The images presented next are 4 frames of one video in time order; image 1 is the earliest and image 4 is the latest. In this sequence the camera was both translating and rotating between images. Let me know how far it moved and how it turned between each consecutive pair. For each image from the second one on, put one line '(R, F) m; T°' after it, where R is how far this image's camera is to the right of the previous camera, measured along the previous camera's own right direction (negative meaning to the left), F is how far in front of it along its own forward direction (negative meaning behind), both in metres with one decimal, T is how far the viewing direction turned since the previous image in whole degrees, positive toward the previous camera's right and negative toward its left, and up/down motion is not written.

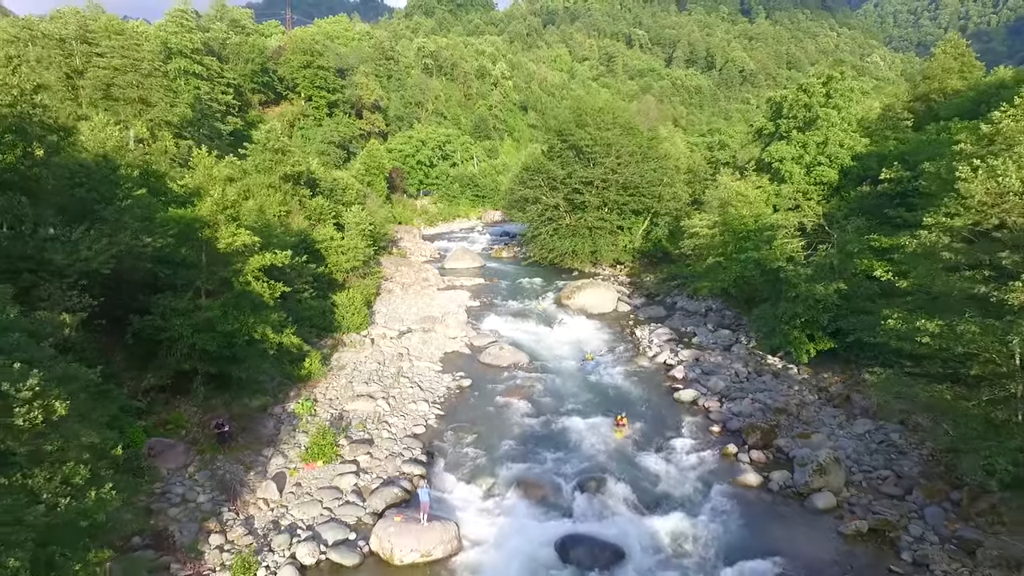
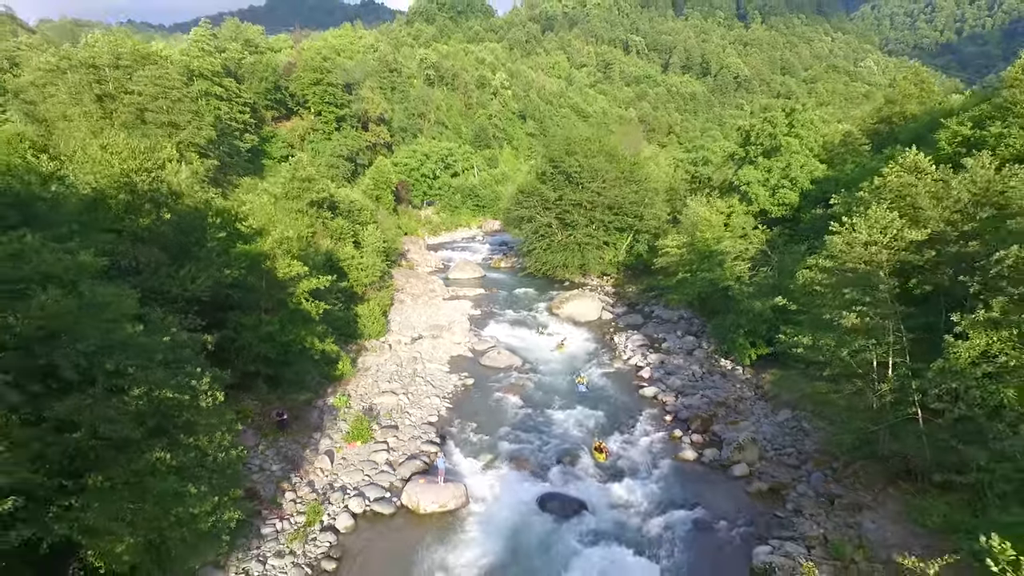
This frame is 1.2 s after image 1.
(+0.2, -4.1) m; 0°
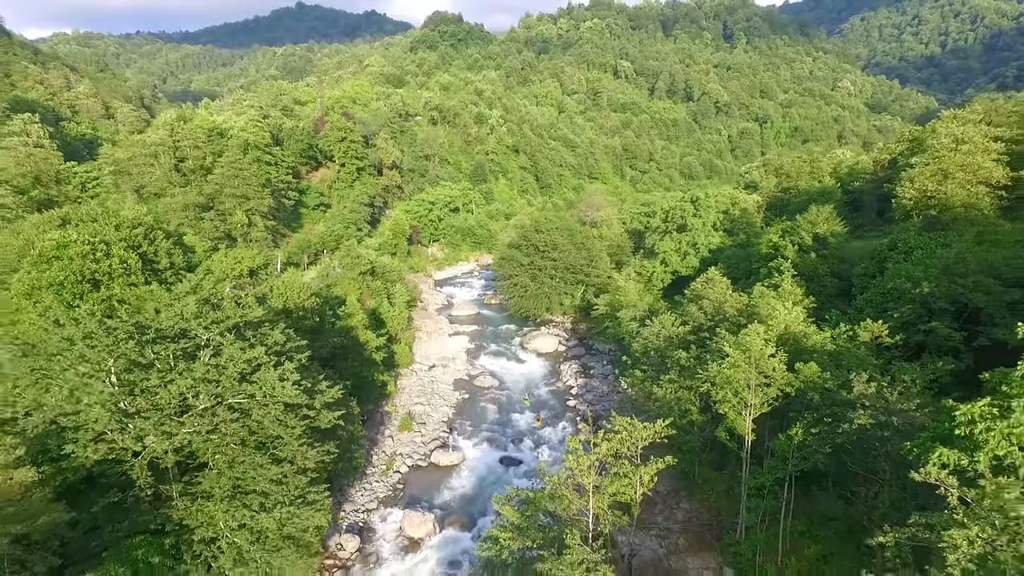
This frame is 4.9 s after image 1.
(+1.2, -15.0) m; 0°
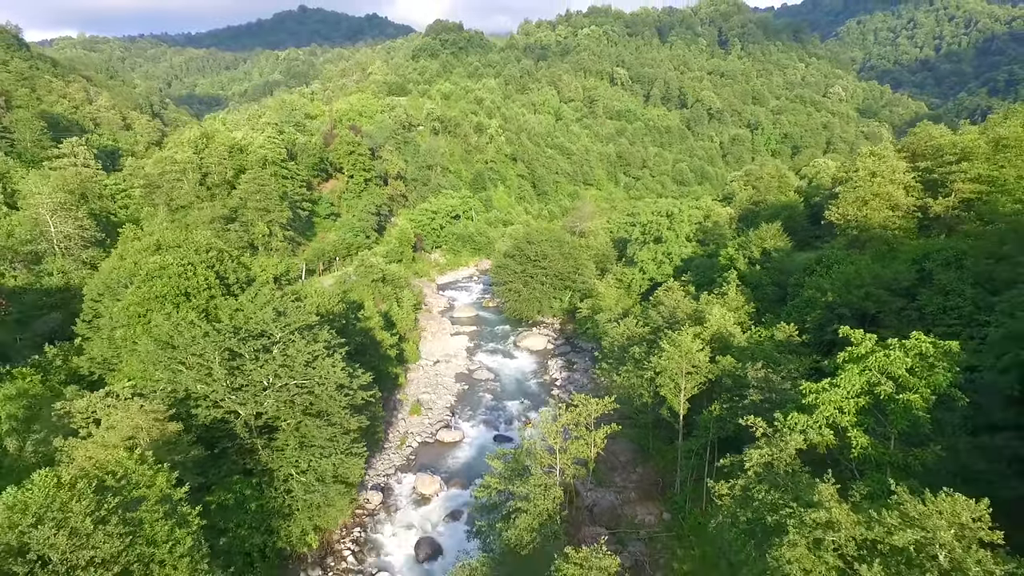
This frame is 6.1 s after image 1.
(+0.5, -6.5) m; 0°
